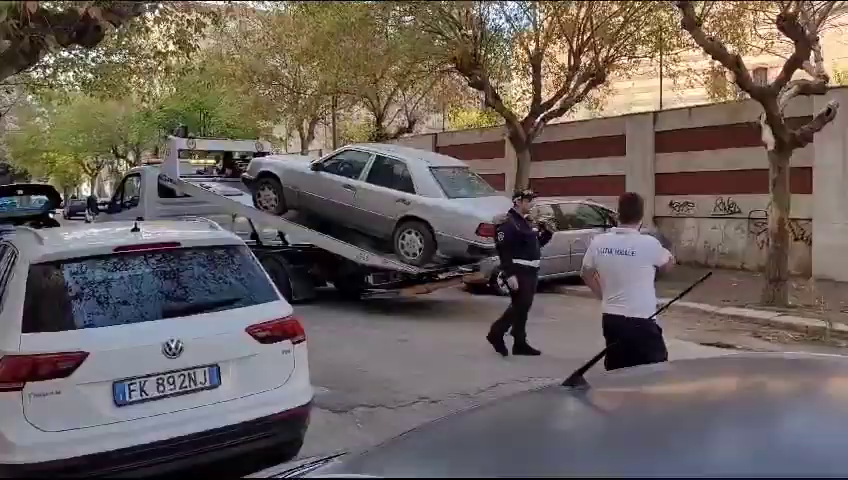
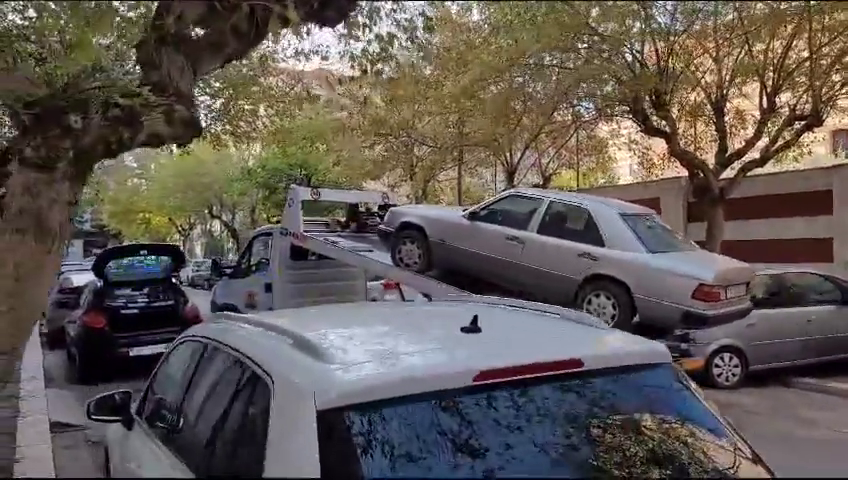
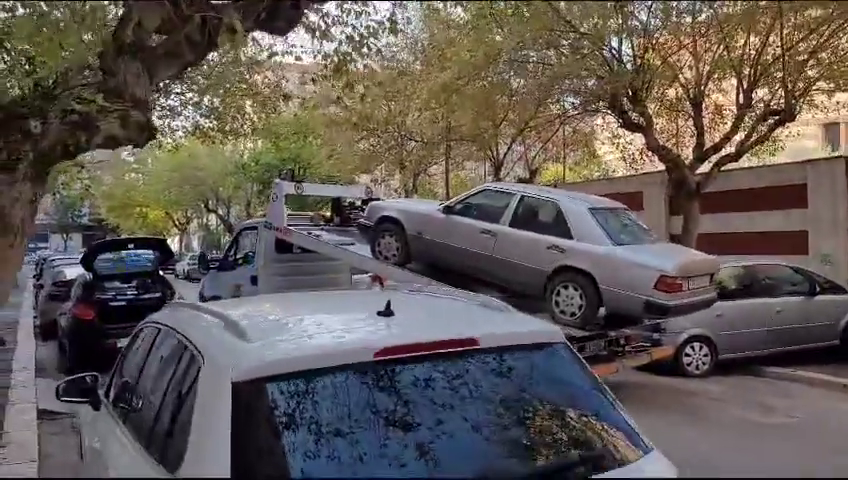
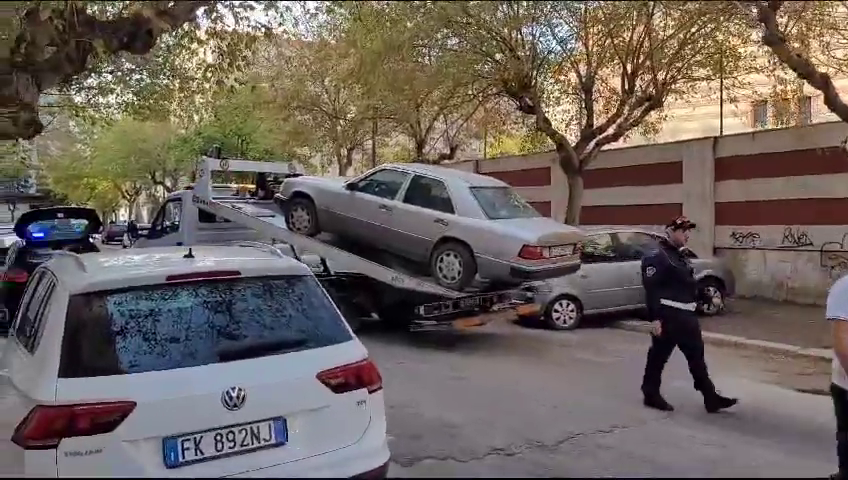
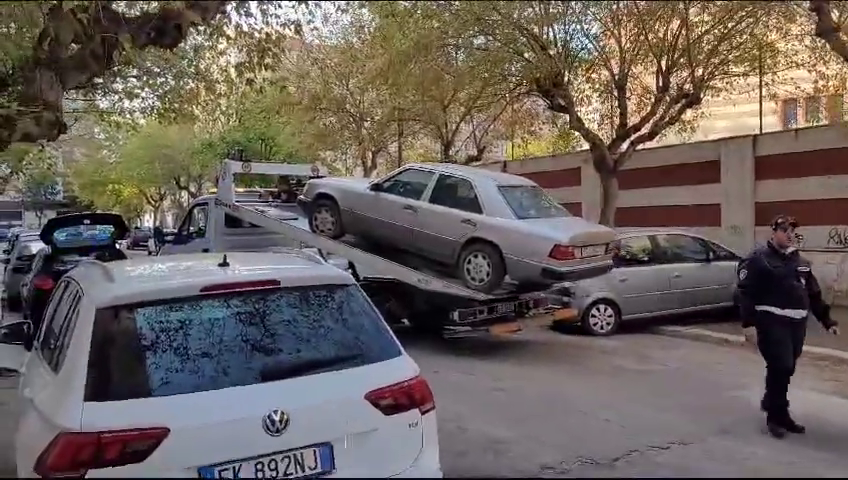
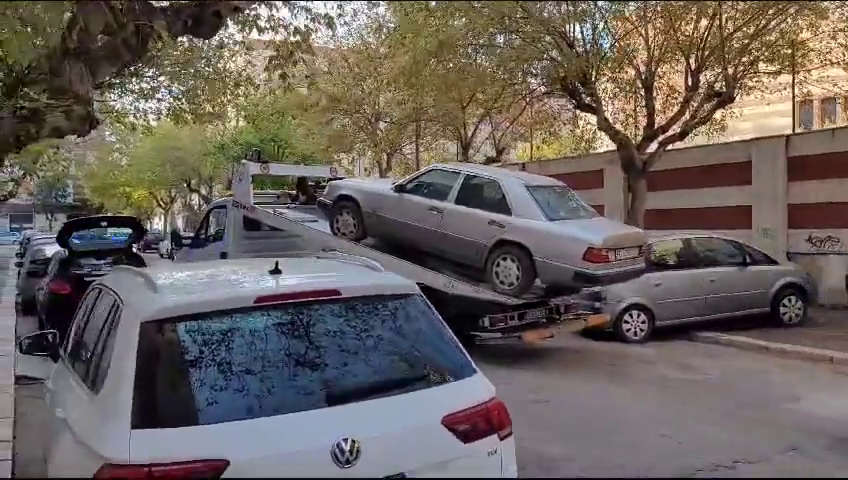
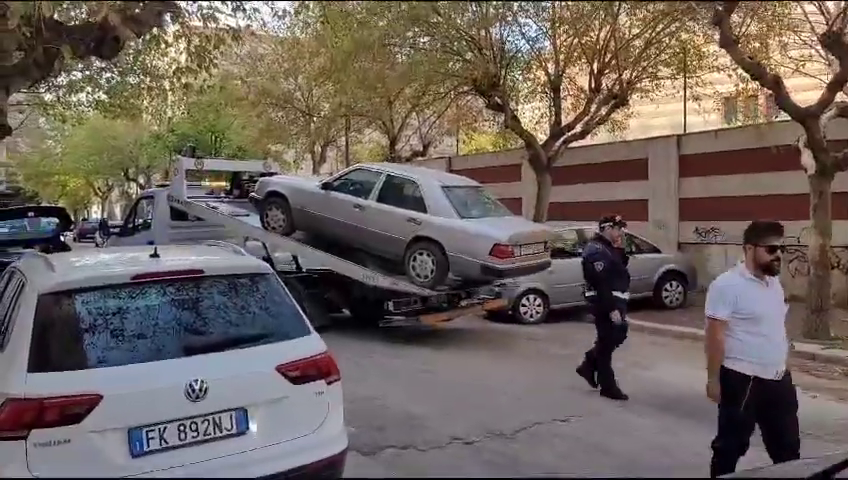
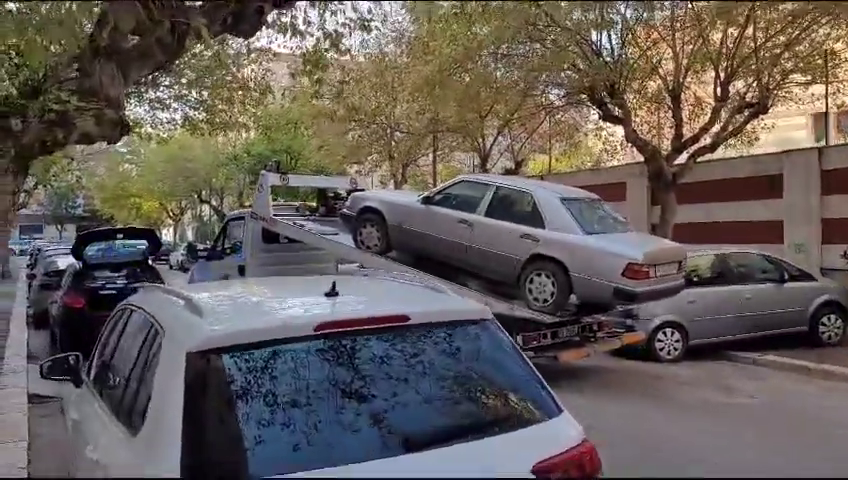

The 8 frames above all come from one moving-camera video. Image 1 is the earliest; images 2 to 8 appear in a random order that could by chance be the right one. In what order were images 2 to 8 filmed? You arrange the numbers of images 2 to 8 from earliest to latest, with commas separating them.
7, 4, 5, 6, 8, 3, 2
